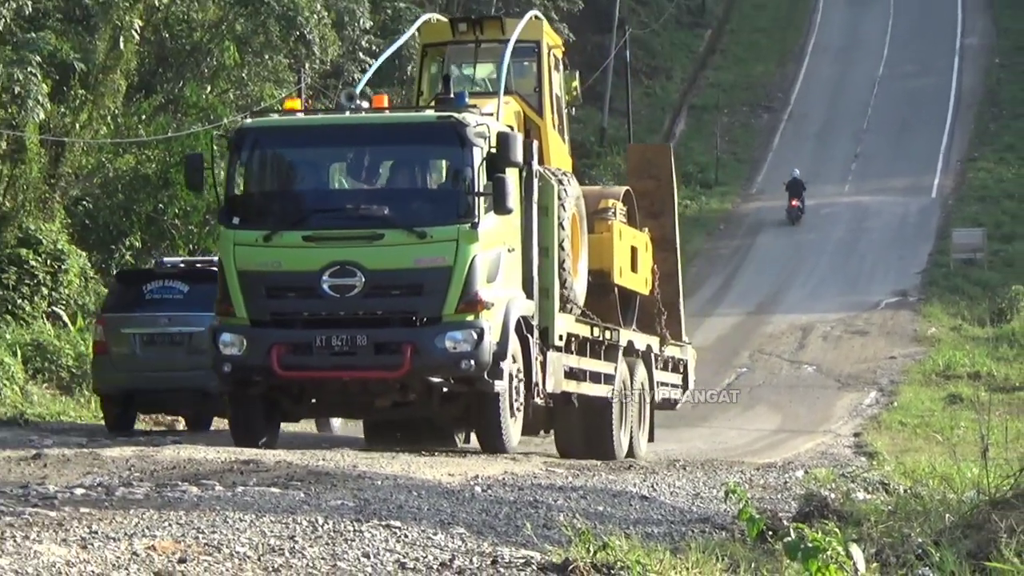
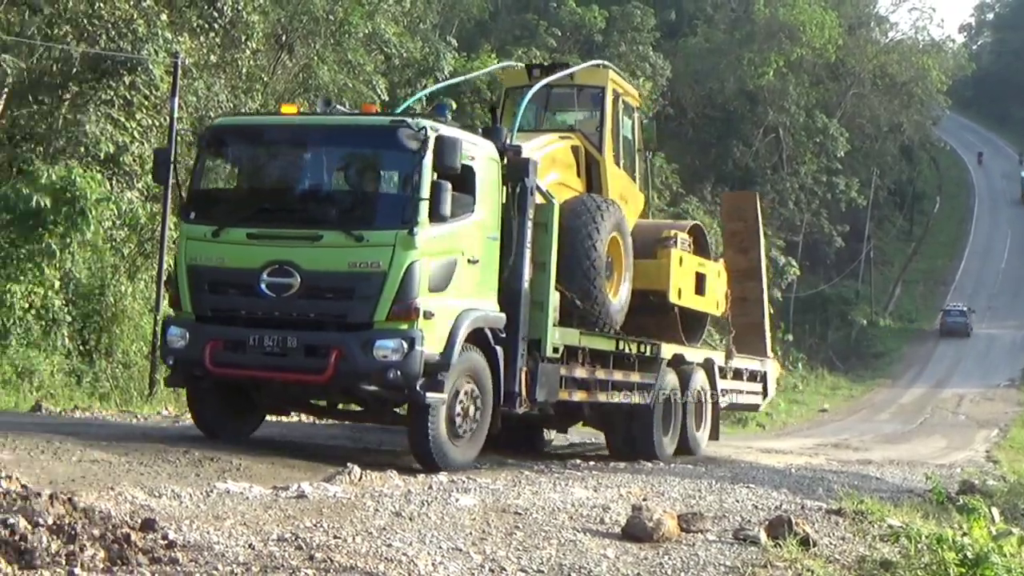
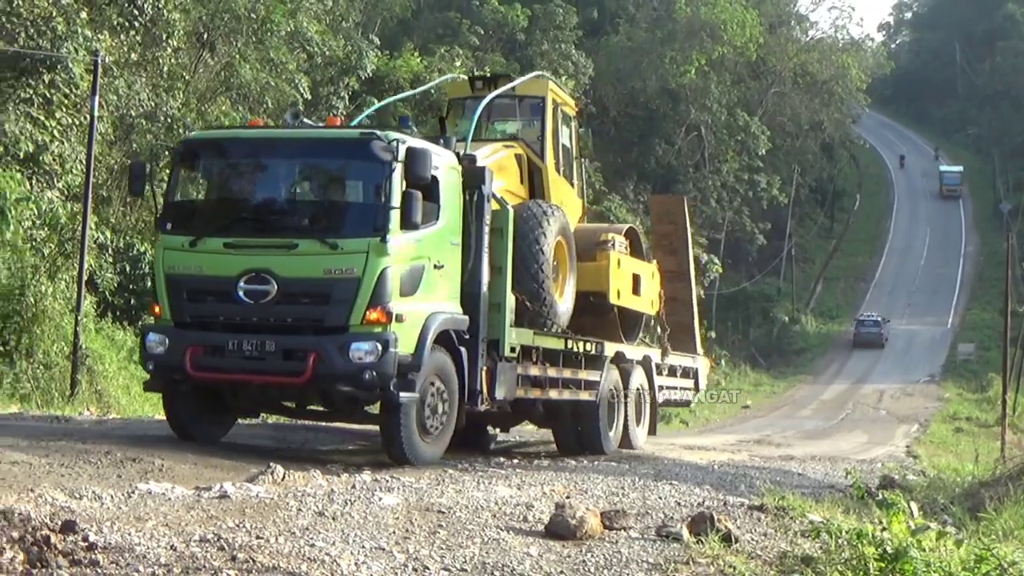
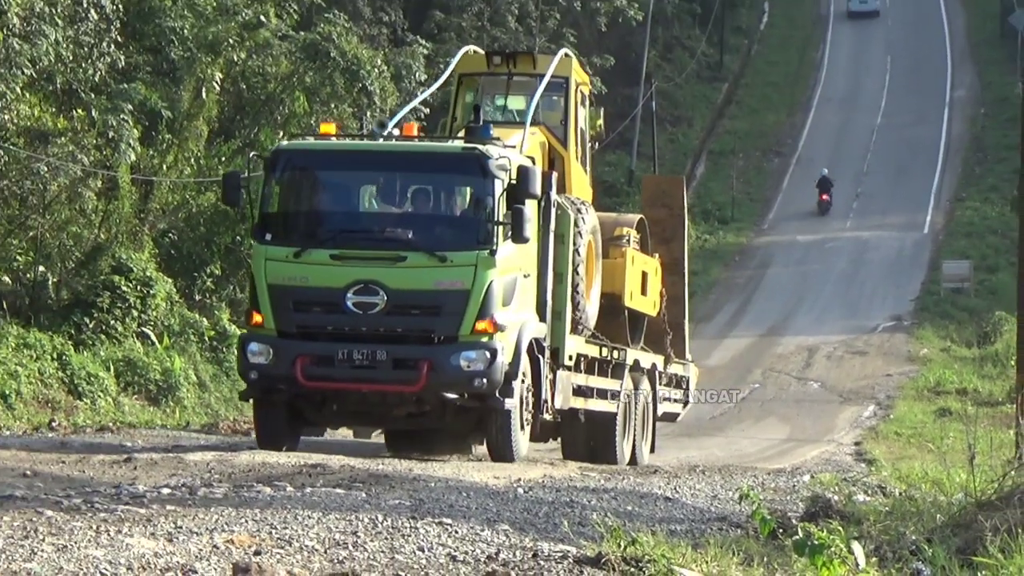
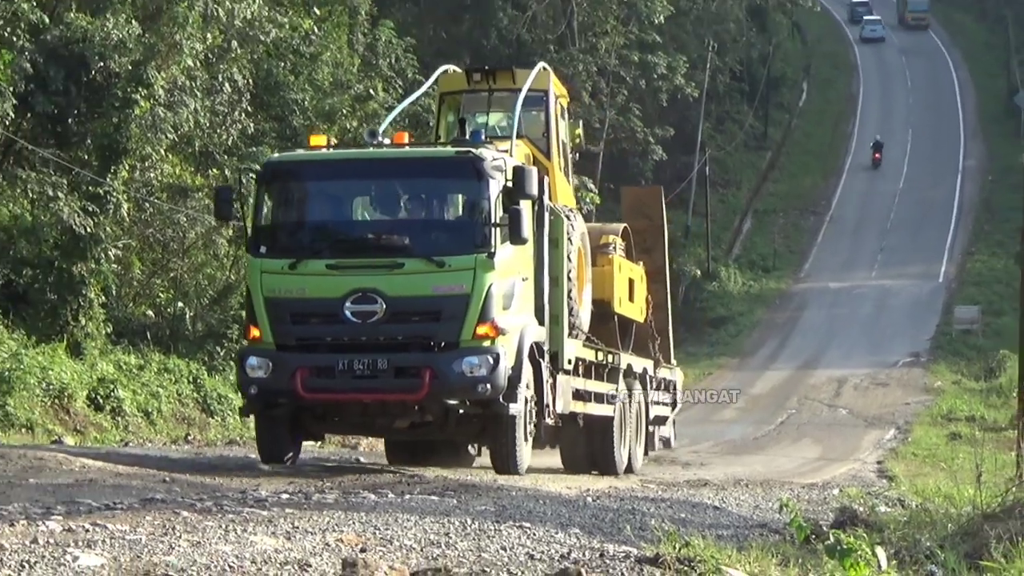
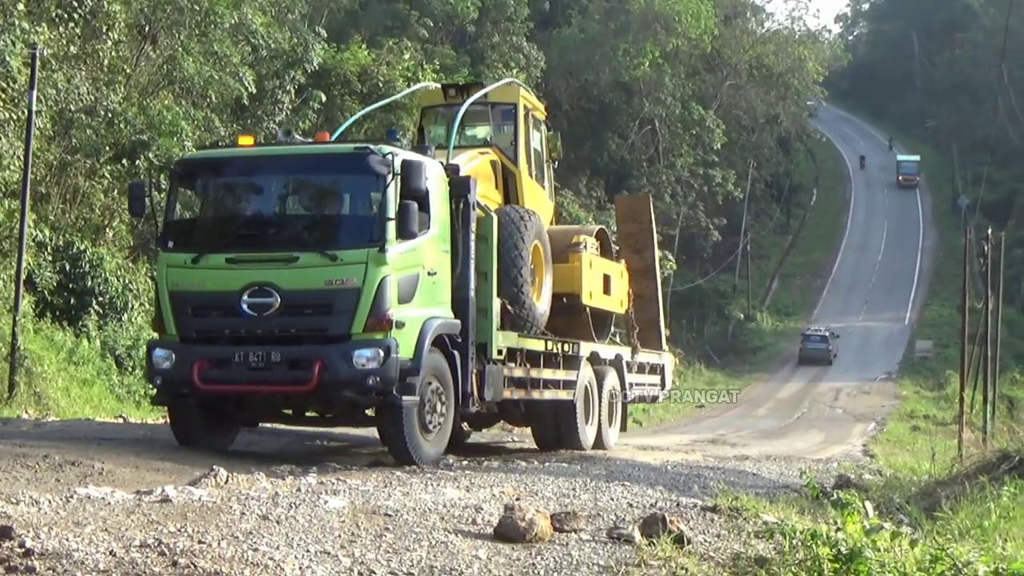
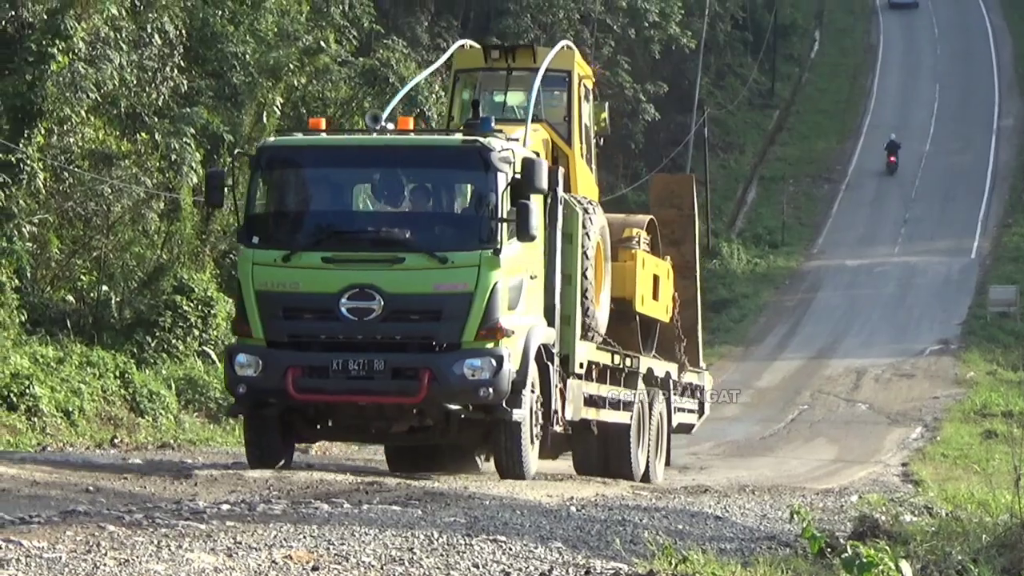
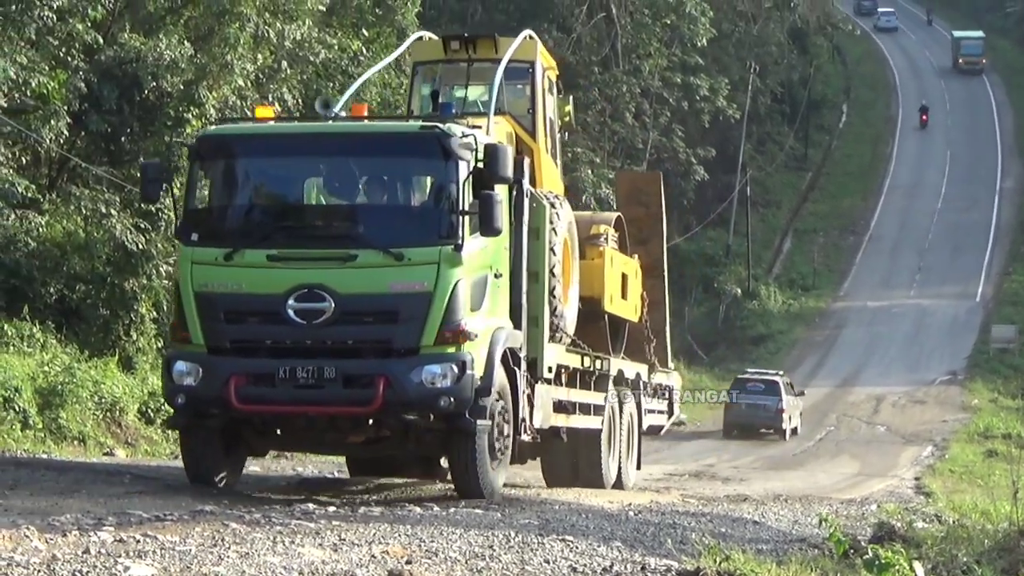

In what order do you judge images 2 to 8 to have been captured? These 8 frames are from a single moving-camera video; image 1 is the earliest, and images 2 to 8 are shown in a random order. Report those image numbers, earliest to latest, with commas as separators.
4, 7, 5, 8, 6, 3, 2
